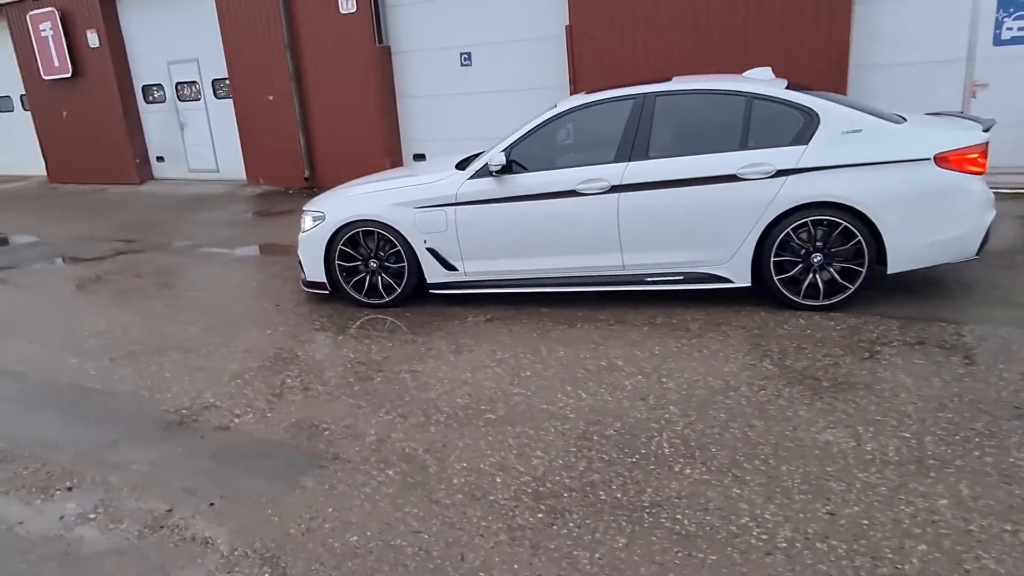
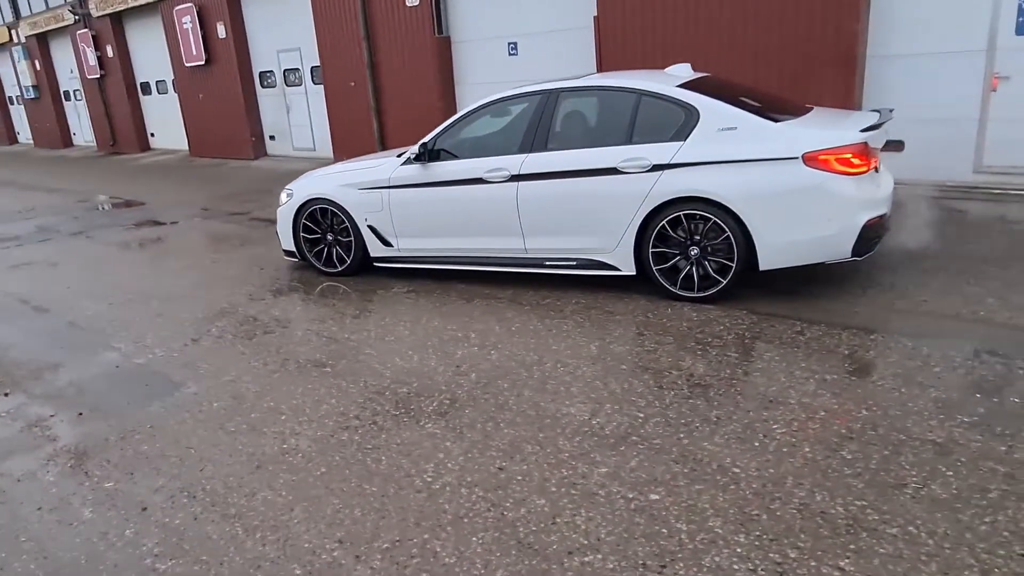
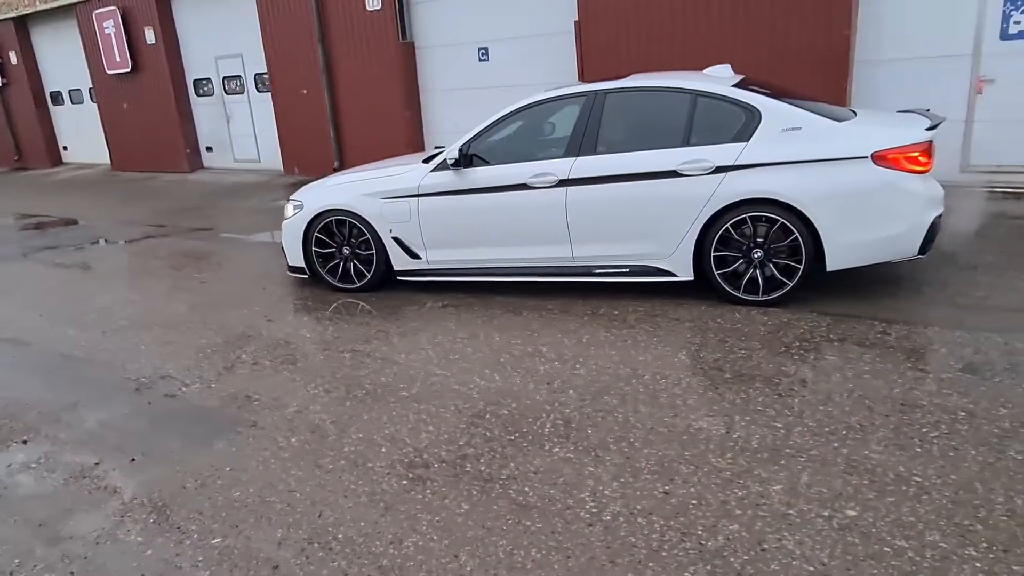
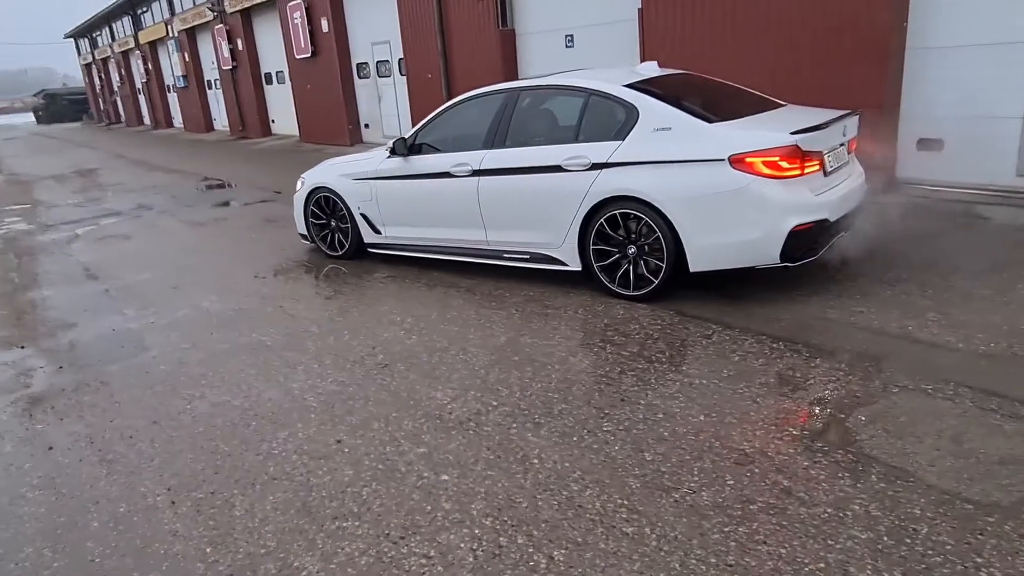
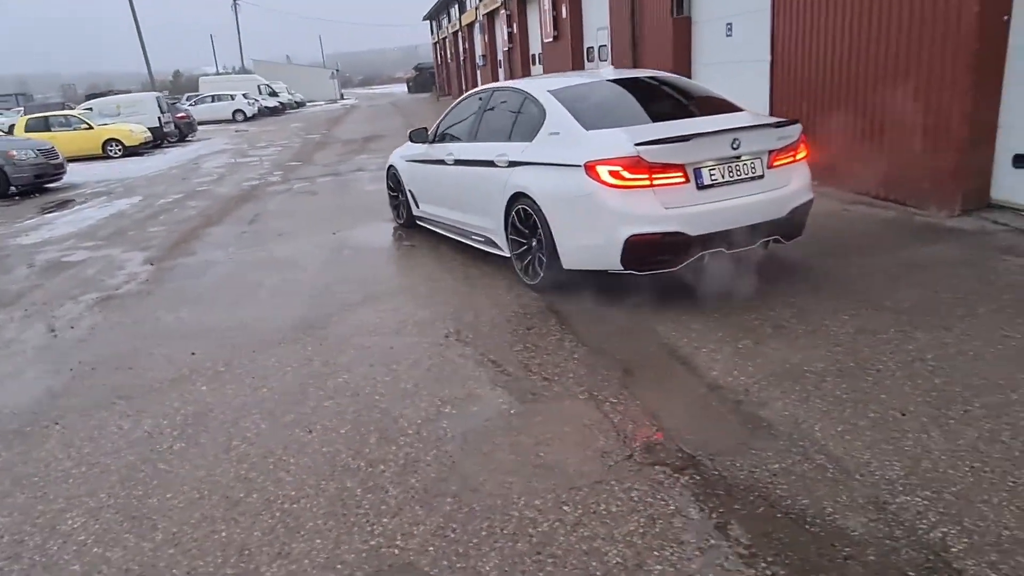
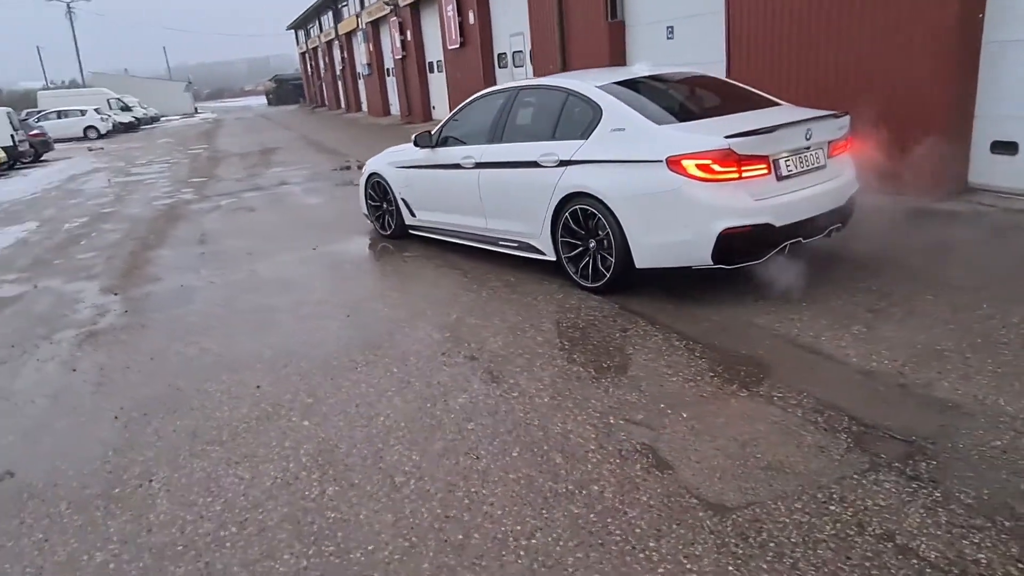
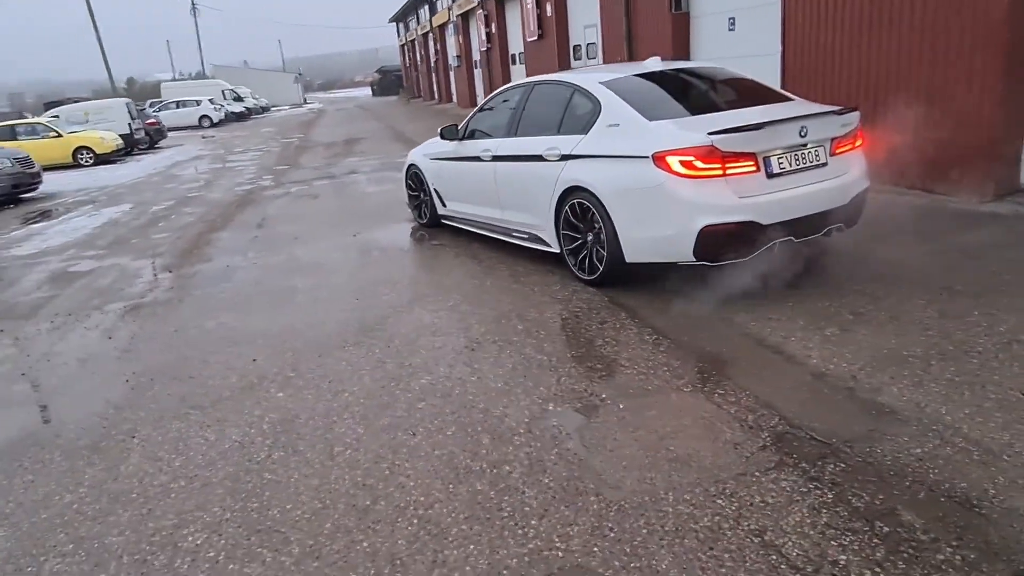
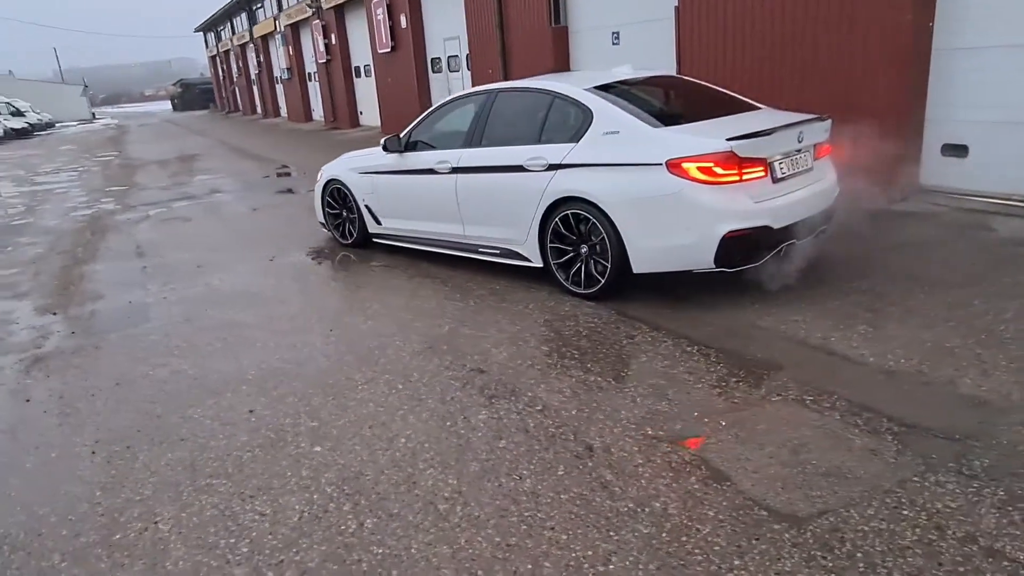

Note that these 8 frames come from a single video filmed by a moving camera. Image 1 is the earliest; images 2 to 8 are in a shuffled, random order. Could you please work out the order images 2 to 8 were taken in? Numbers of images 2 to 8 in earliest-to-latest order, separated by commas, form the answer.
3, 2, 4, 8, 6, 7, 5
